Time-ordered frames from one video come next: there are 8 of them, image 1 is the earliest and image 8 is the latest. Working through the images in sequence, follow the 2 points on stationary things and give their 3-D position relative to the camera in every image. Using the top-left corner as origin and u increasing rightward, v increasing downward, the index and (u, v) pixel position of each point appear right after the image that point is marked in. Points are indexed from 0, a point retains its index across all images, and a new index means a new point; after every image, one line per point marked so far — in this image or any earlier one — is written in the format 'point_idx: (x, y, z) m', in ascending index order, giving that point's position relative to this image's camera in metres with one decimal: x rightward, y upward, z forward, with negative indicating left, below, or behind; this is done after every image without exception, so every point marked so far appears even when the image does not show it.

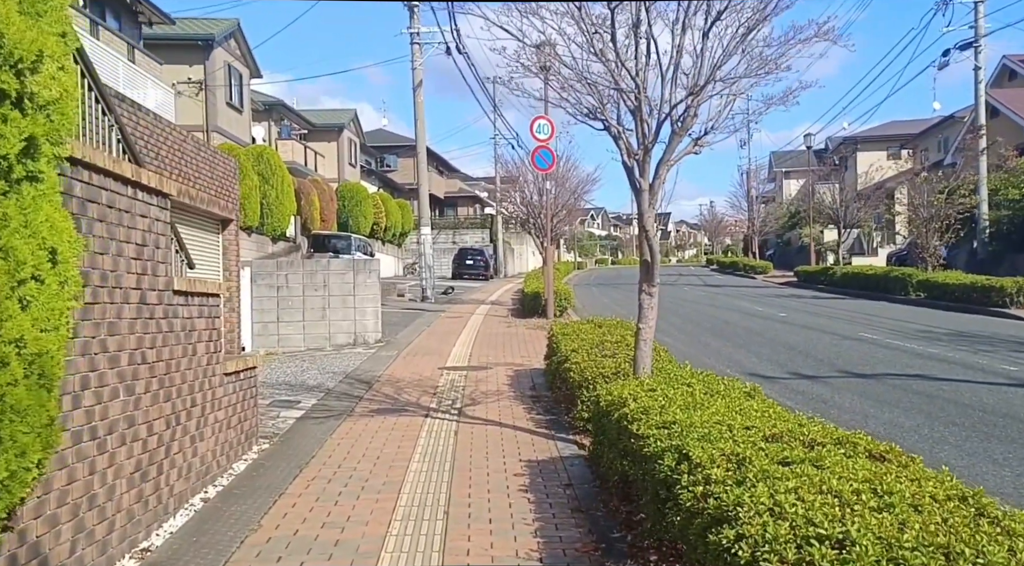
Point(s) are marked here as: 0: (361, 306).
0: (-2.7, -0.4, +15.0) m
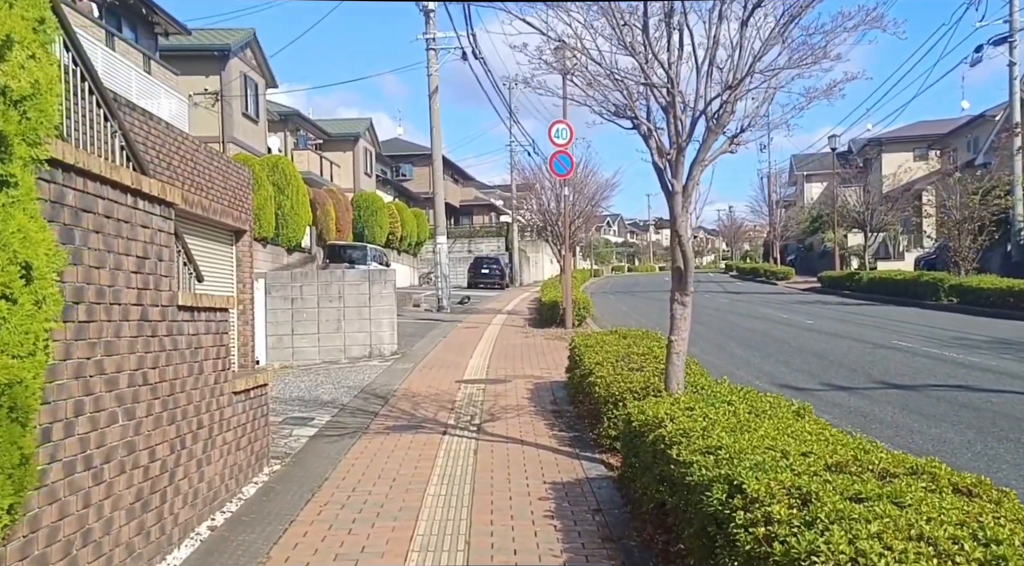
0: (-2.3, -0.6, +14.7) m
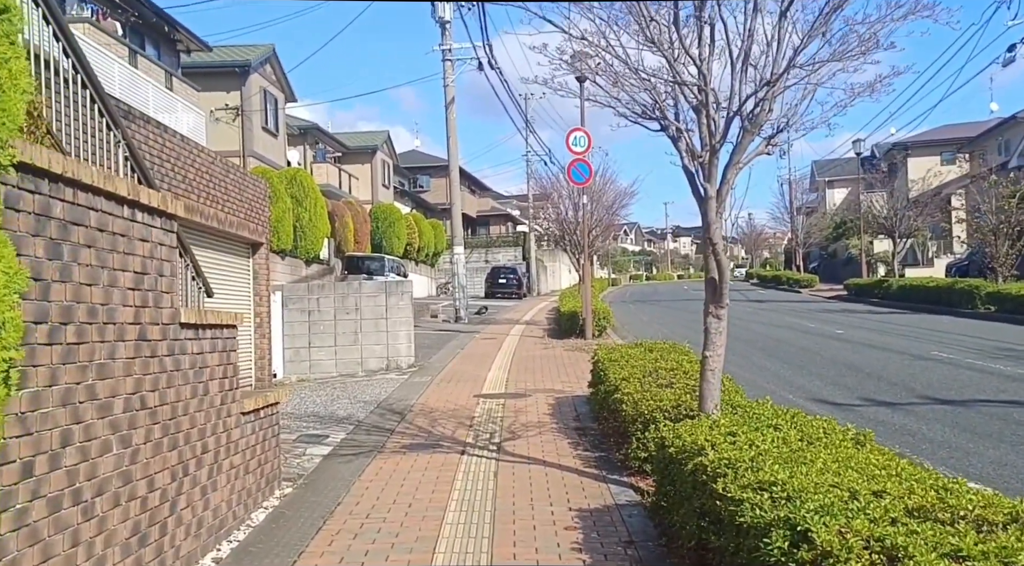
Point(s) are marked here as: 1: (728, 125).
0: (-2.0, -0.8, +14.4) m
1: (+1.4, +1.0, +5.5) m
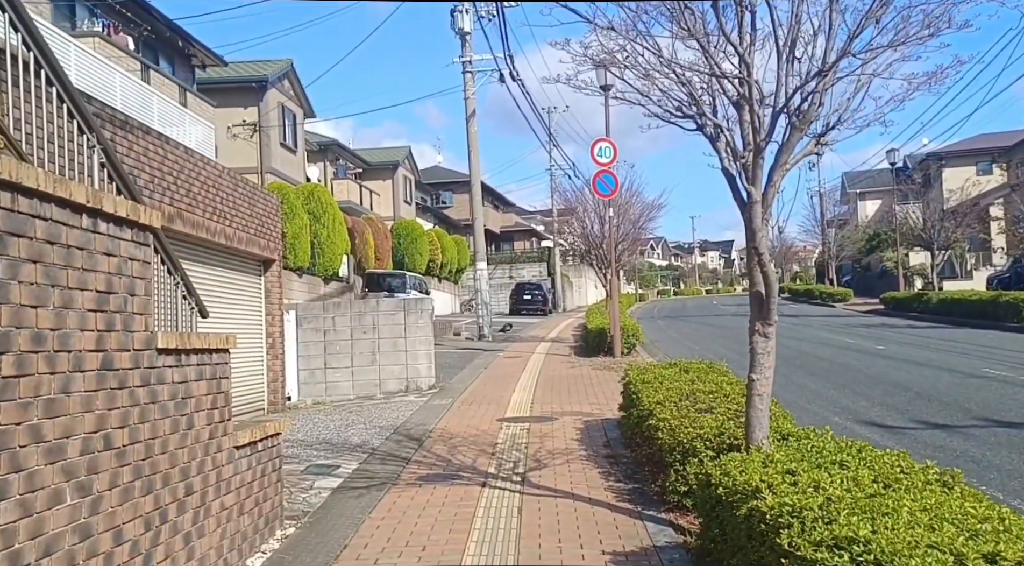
0: (-1.6, -1.1, +13.8) m
1: (+1.5, +0.9, +4.9) m
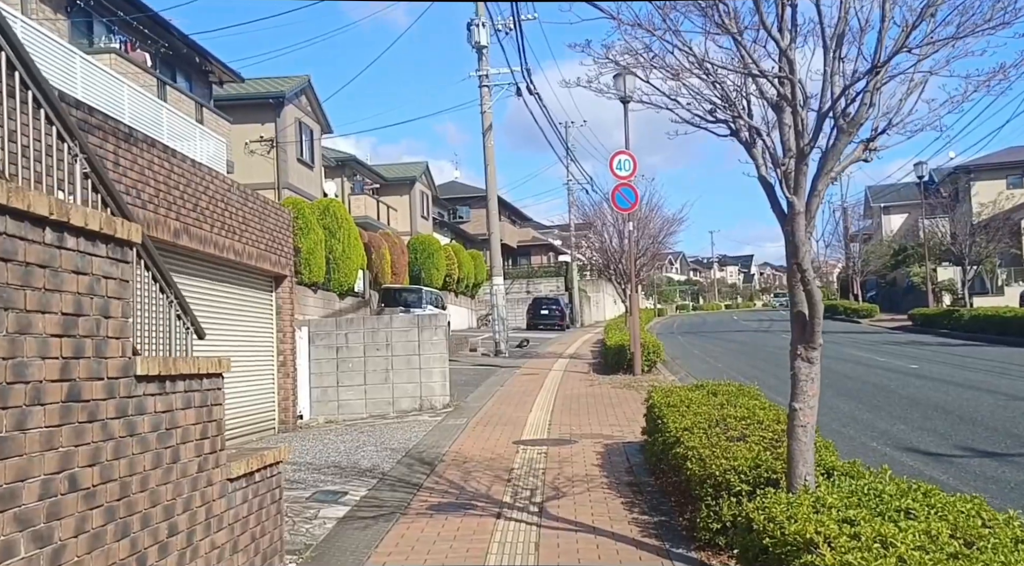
0: (-1.3, -1.3, +13.4) m
1: (+1.6, +0.8, +4.5) m
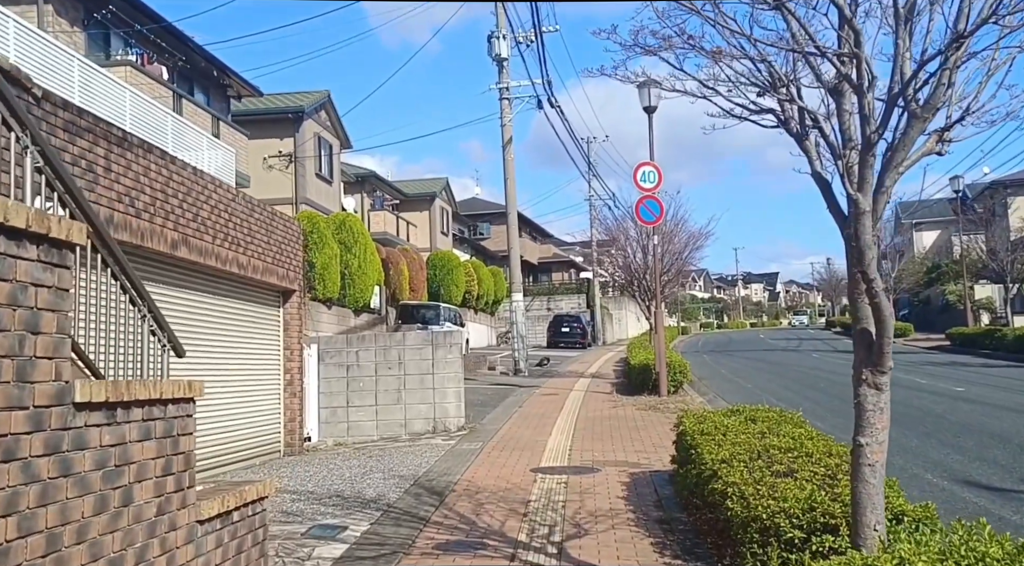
0: (-1.1, -1.6, +12.8) m
1: (+1.7, +0.8, +3.8) m
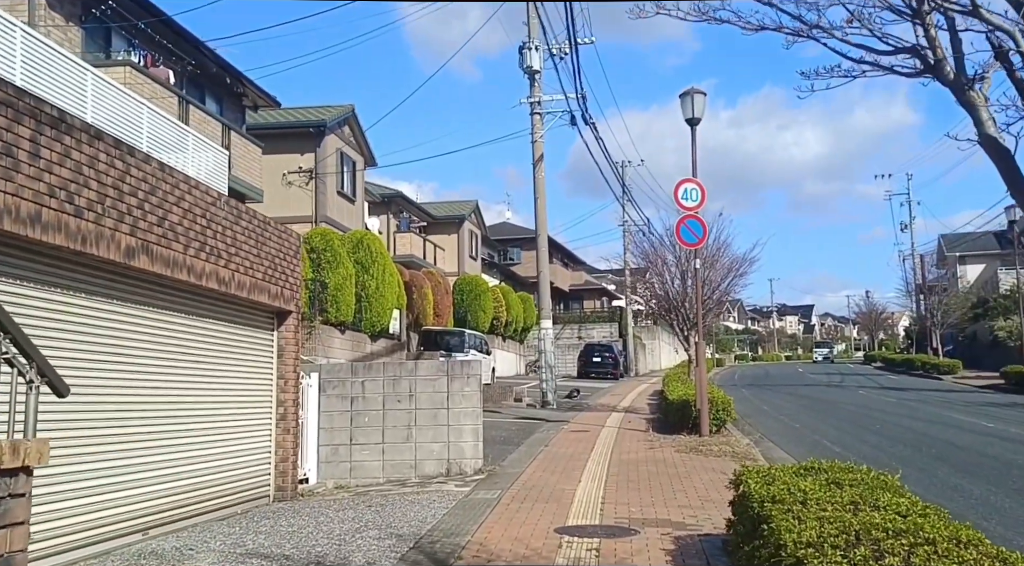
0: (-0.7, -1.9, +11.3) m
1: (+1.7, +0.7, +2.3) m
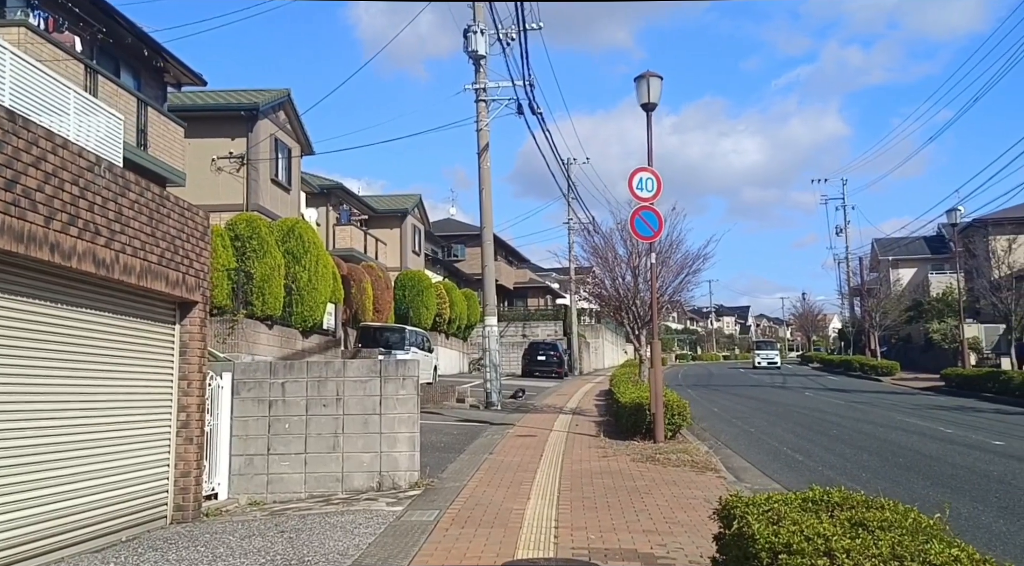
0: (-1.4, -1.8, +10.0) m
1: (+1.6, +0.8, +1.2) m
